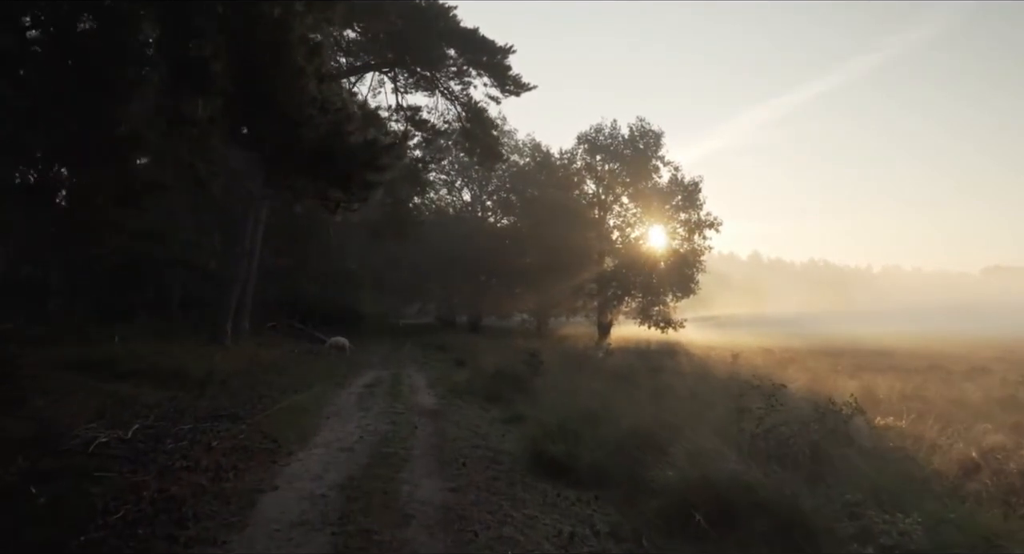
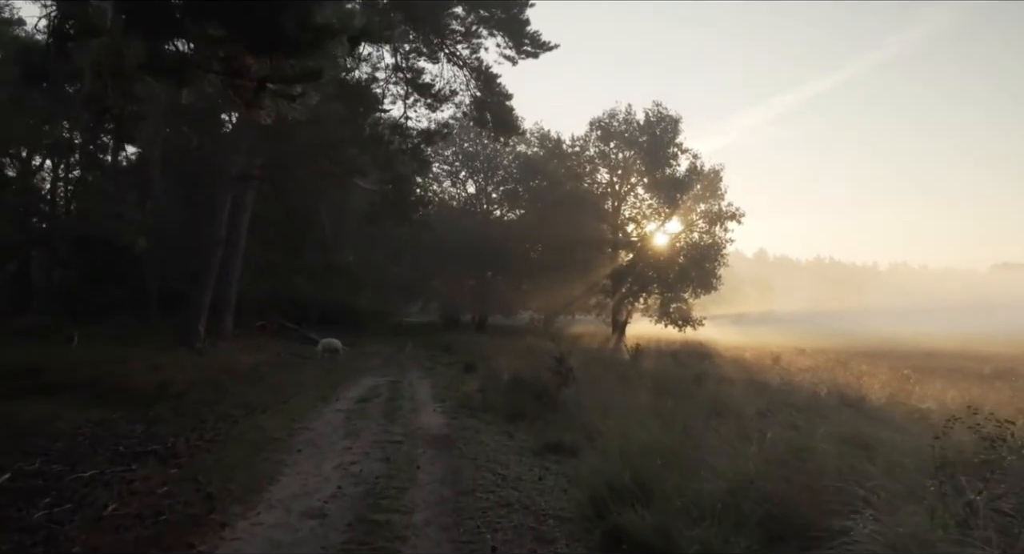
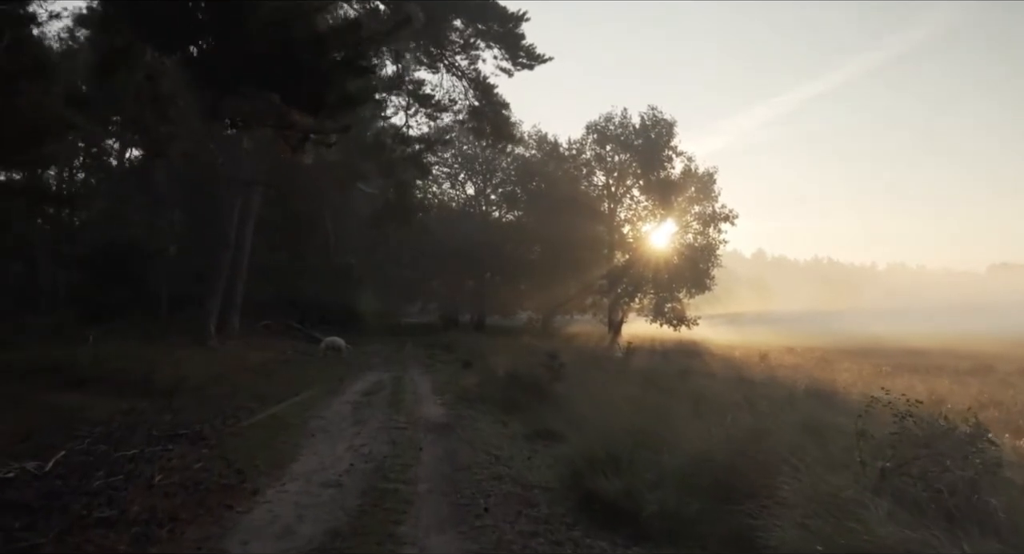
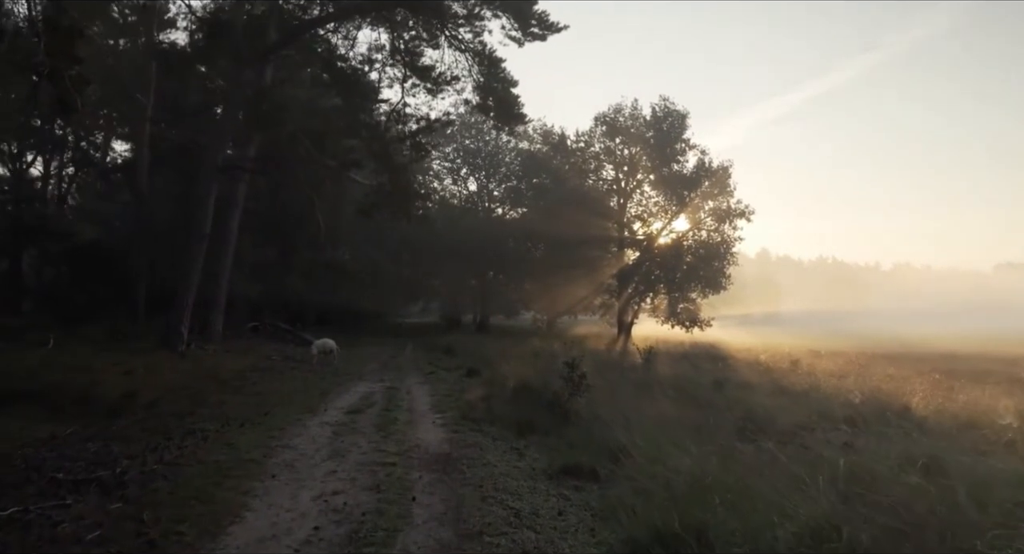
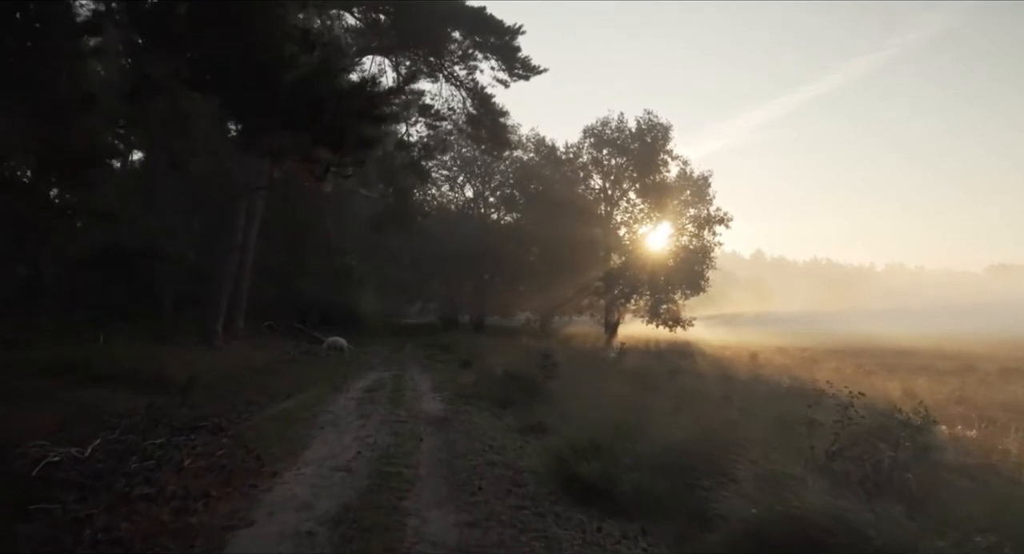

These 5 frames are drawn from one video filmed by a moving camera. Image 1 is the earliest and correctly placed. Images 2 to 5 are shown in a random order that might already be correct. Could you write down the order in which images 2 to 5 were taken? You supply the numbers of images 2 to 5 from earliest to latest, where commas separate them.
5, 3, 2, 4
